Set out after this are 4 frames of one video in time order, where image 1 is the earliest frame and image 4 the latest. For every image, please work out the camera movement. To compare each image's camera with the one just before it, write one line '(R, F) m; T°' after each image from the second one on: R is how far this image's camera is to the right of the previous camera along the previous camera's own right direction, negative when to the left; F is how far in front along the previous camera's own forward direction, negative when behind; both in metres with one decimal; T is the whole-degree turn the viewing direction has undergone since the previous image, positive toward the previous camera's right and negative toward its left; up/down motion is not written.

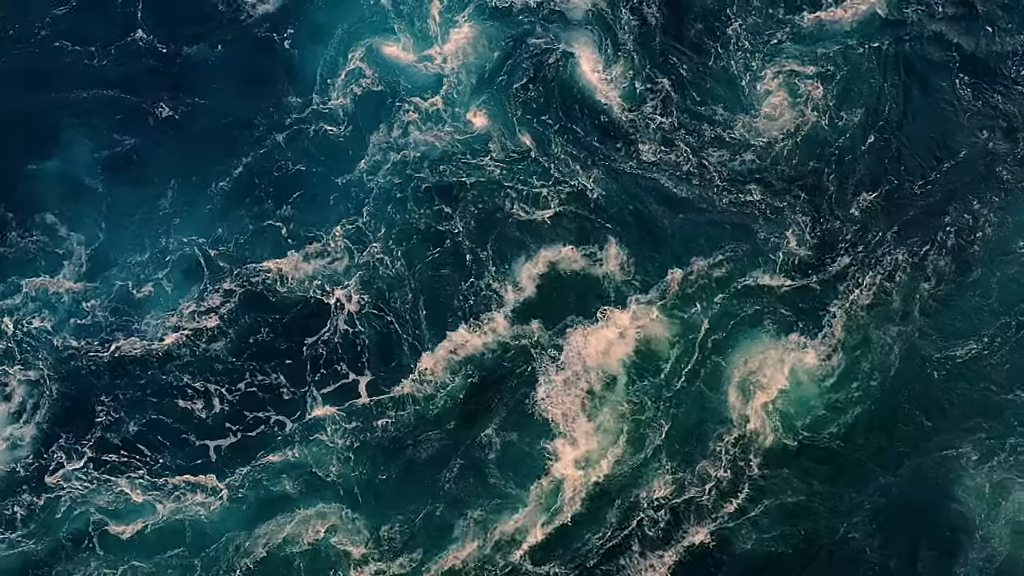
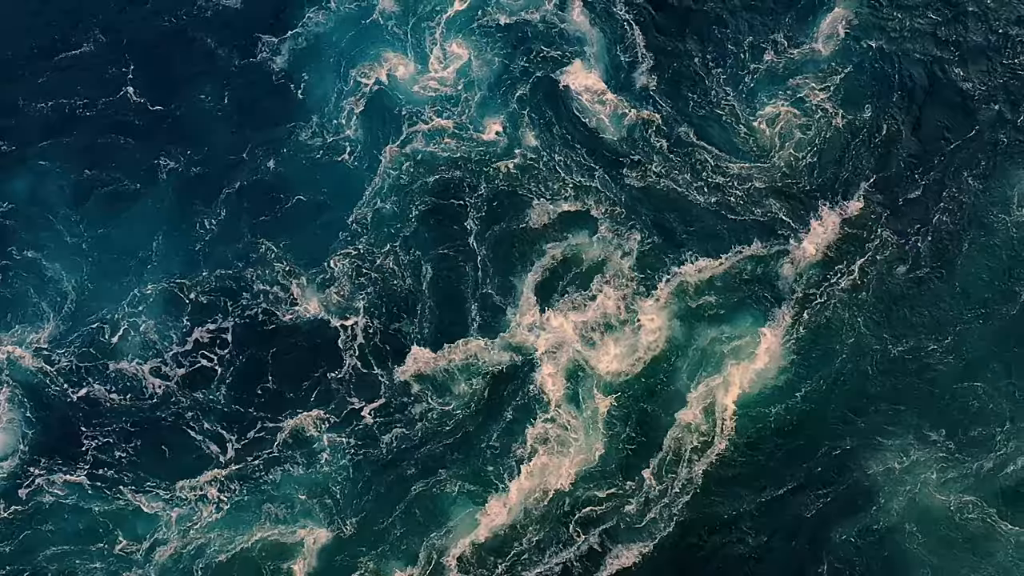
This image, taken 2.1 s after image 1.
(-1.9, -2.8) m; +1°
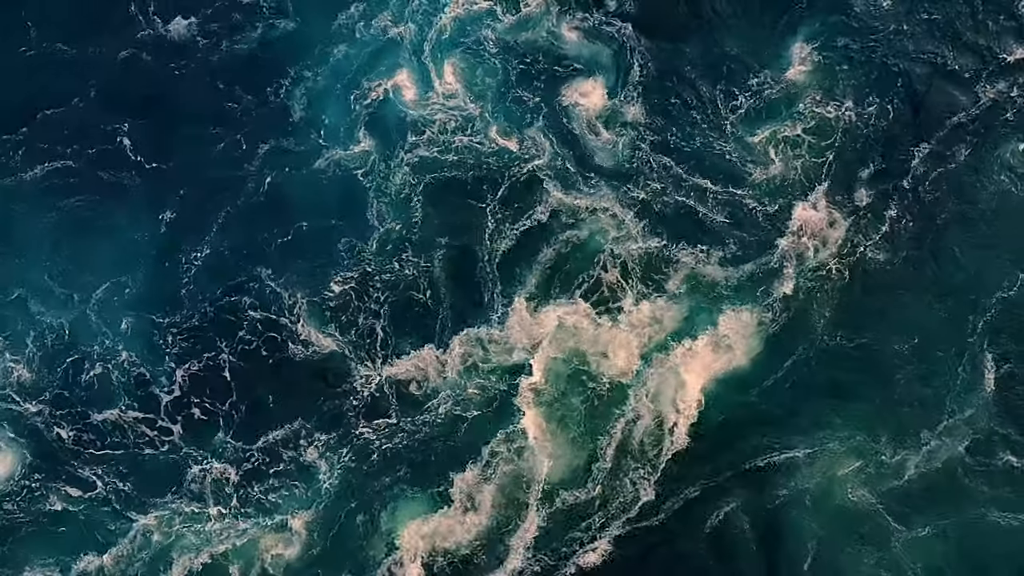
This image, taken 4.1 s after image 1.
(+1.9, -2.0) m; -1°
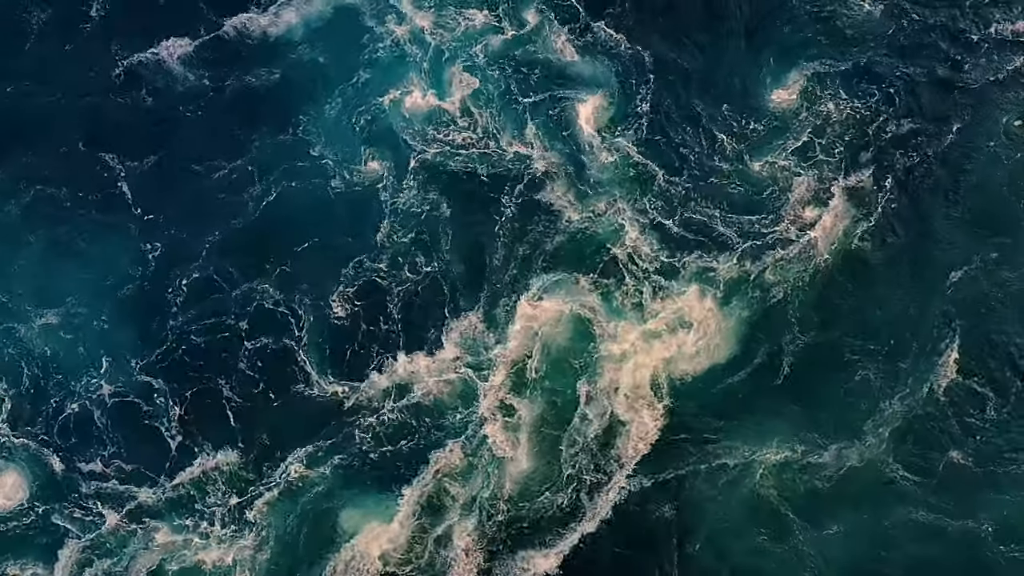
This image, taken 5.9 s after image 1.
(+3.2, -1.0) m; -2°
